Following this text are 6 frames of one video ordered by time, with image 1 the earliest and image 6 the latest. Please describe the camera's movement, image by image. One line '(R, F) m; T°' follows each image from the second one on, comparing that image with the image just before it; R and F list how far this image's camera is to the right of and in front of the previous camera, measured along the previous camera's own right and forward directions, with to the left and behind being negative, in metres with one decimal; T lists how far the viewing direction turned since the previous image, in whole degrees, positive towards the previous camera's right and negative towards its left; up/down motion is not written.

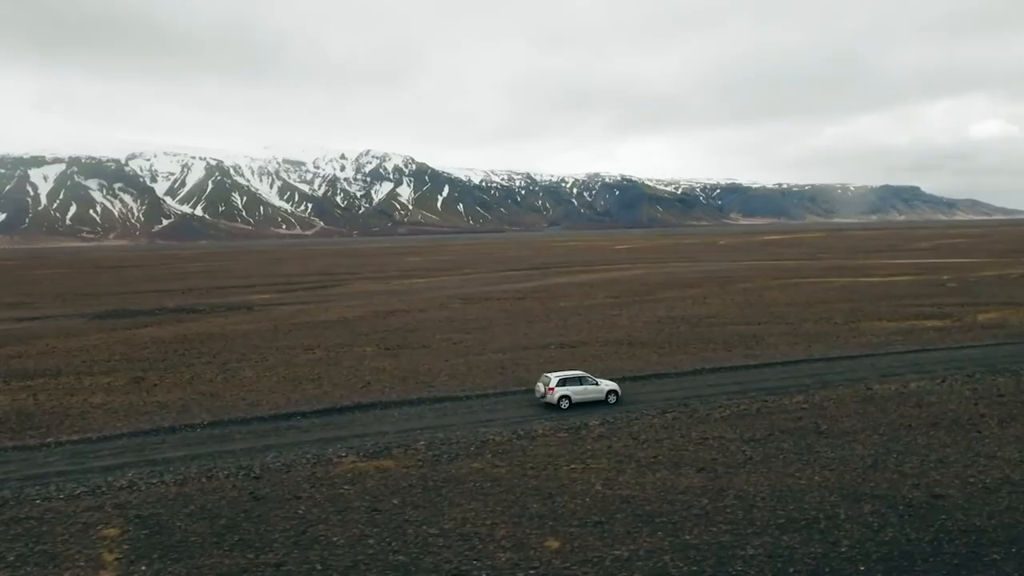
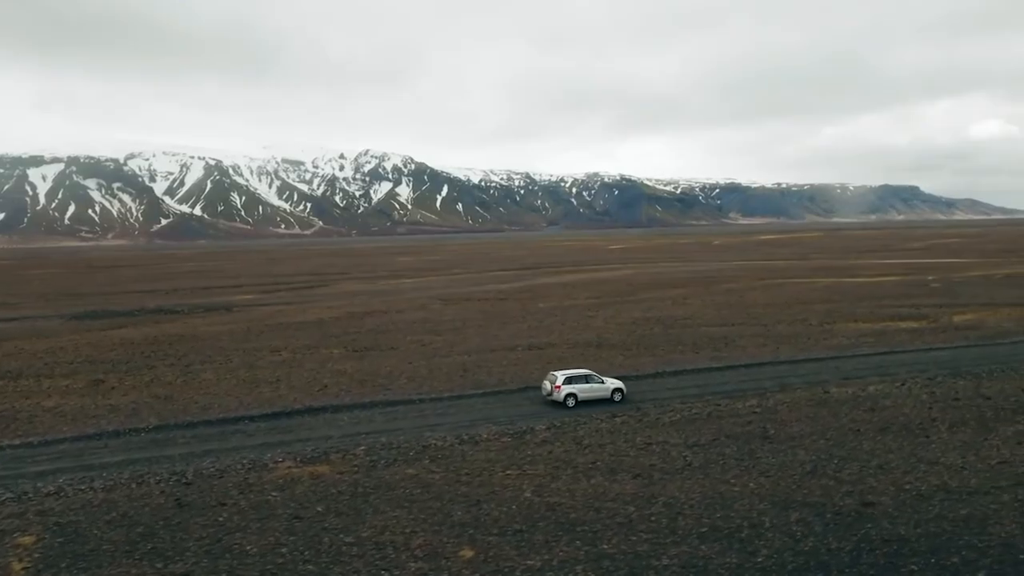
(+1.7, +0.4) m; 0°
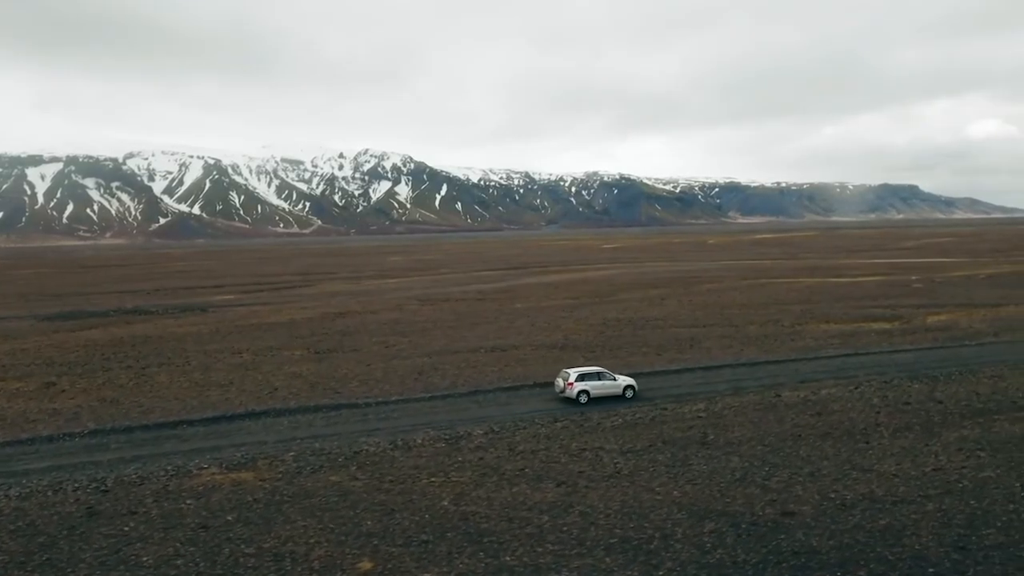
(+1.9, +0.5) m; 0°
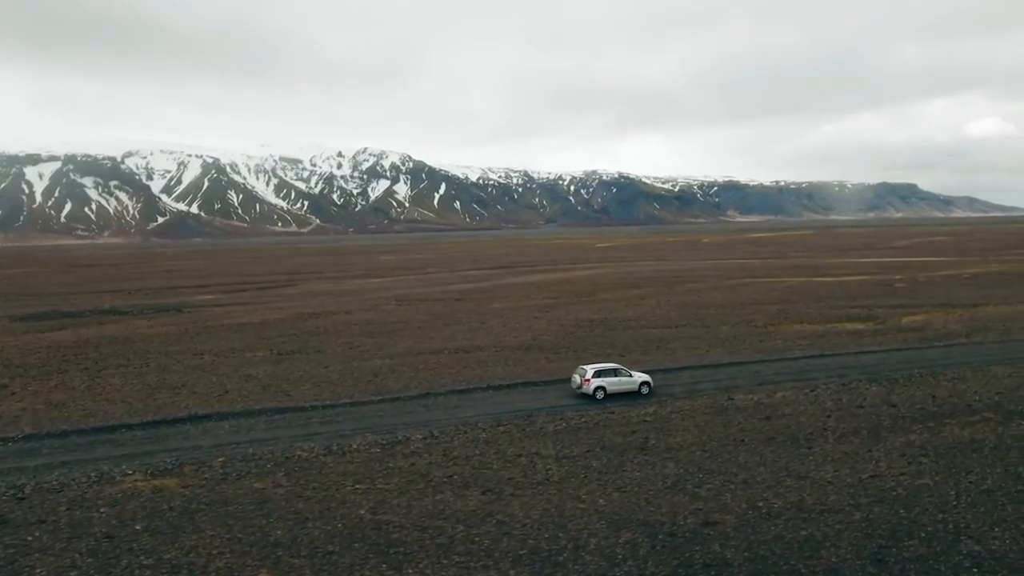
(+1.8, +0.6) m; 0°
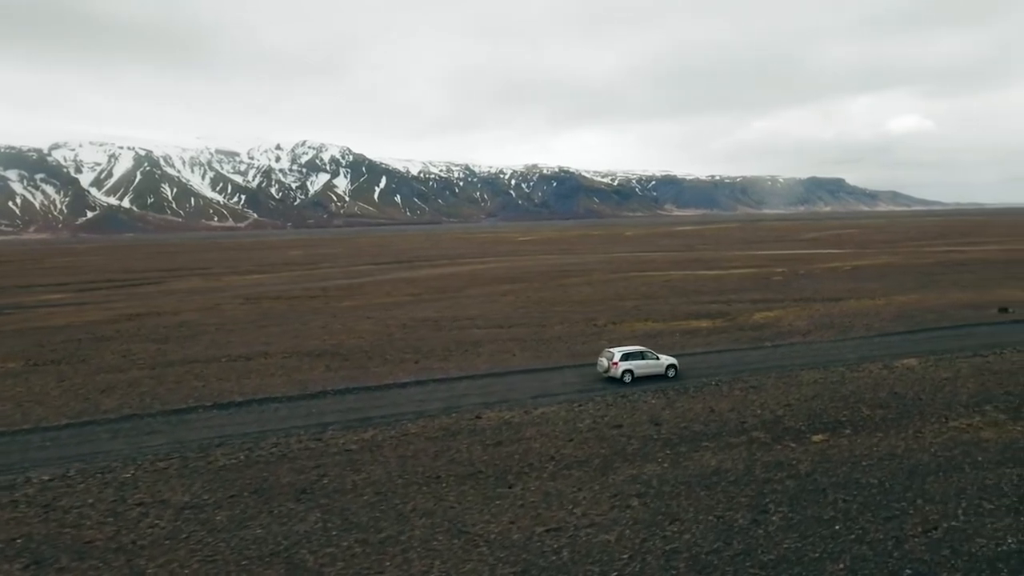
(+7.1, +4.6) m; +4°
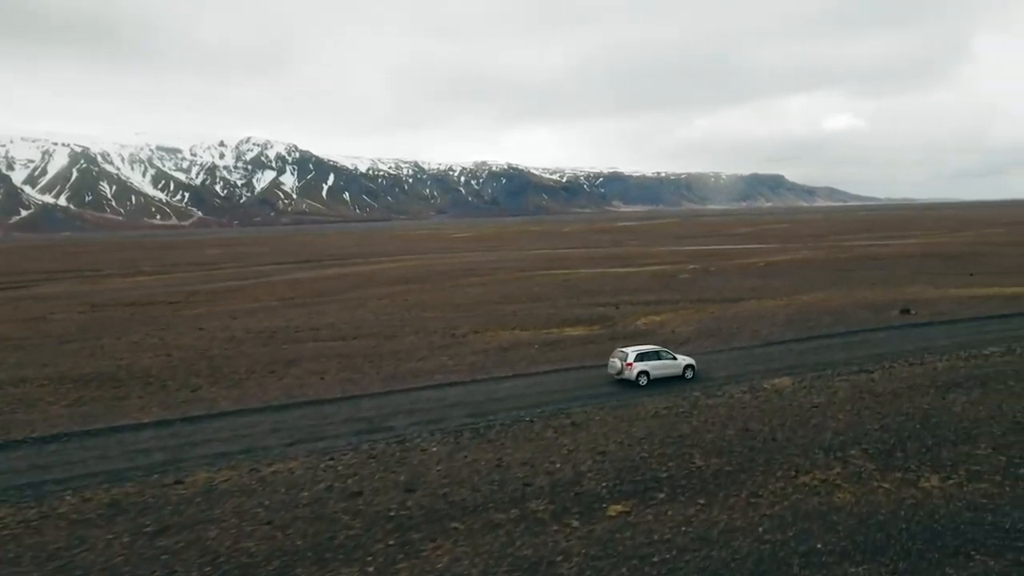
(+5.3, +6.2) m; +3°
